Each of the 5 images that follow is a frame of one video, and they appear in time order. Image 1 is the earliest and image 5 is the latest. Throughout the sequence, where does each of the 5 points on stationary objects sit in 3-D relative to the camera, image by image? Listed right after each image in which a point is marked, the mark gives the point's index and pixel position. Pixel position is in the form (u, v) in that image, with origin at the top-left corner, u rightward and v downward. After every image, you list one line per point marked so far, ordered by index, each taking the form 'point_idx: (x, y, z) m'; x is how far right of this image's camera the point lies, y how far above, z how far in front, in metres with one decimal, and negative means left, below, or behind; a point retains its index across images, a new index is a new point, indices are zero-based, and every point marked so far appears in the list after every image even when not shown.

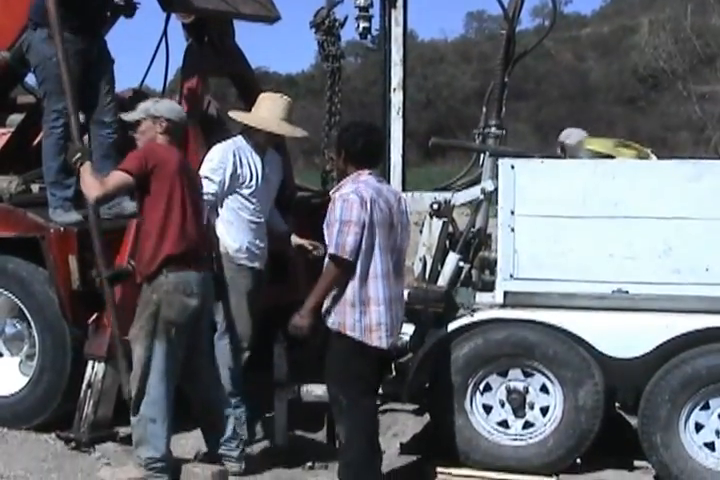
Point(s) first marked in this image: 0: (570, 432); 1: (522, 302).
0: (+0.9, -0.8, +6.3) m
1: (+0.7, -0.3, +6.5) m
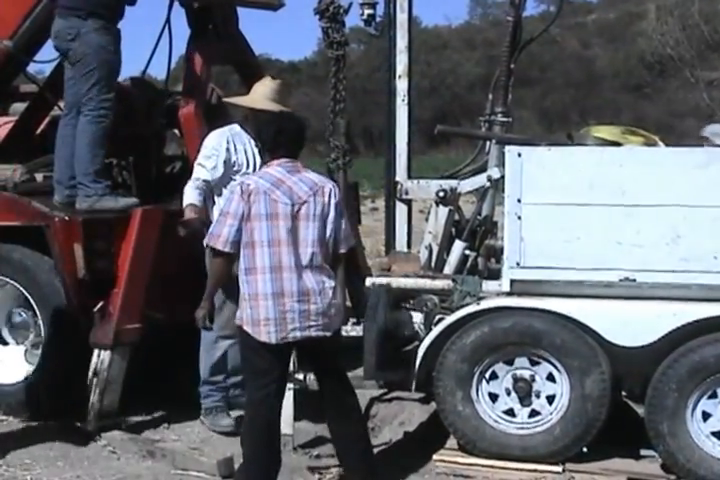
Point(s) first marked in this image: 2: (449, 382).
0: (+0.9, -0.7, +6.3) m
1: (+0.7, -0.2, +6.5) m
2: (+0.4, -0.6, +6.5) m
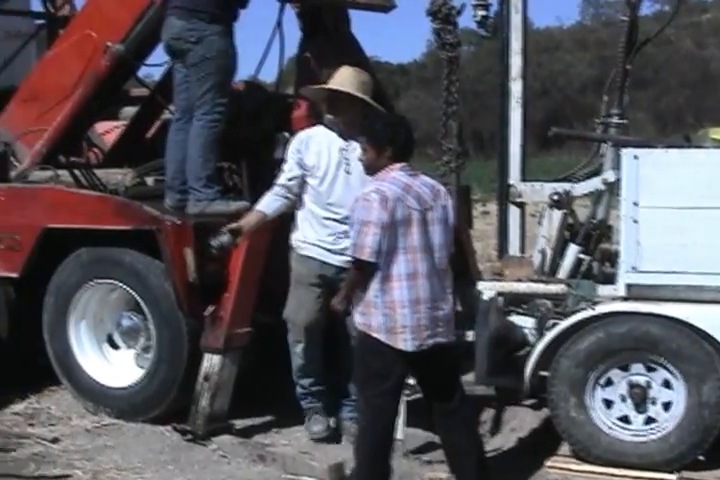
0: (+1.4, -0.8, +6.2) m
1: (+1.2, -0.2, +6.4) m
2: (+0.9, -0.6, +6.4) m
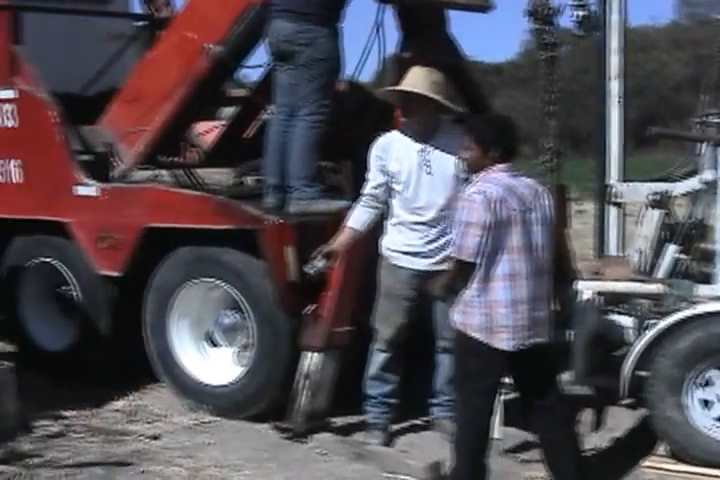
0: (+1.8, -0.8, +6.2) m
1: (+1.6, -0.2, +6.4) m
2: (+1.3, -0.6, +6.4) m
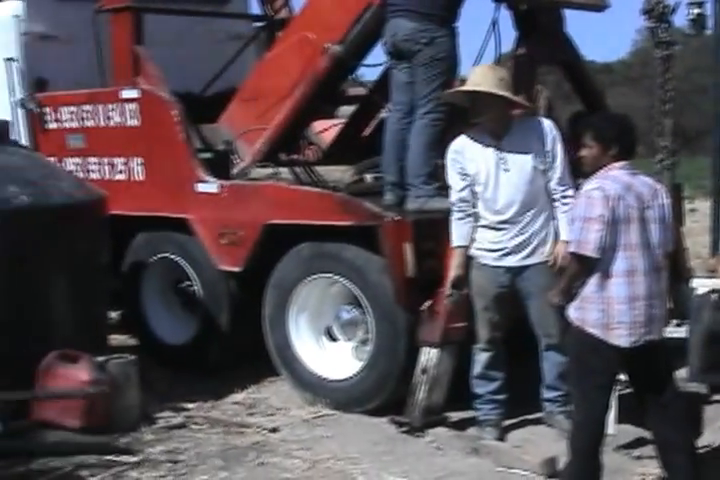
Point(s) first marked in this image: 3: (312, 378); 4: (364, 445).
0: (+2.3, -0.8, +6.2) m
1: (+2.1, -0.2, +6.4) m
2: (+1.8, -0.6, +6.4) m
3: (-0.2, -0.6, +7.0) m
4: (0.0, -0.9, +6.6) m
